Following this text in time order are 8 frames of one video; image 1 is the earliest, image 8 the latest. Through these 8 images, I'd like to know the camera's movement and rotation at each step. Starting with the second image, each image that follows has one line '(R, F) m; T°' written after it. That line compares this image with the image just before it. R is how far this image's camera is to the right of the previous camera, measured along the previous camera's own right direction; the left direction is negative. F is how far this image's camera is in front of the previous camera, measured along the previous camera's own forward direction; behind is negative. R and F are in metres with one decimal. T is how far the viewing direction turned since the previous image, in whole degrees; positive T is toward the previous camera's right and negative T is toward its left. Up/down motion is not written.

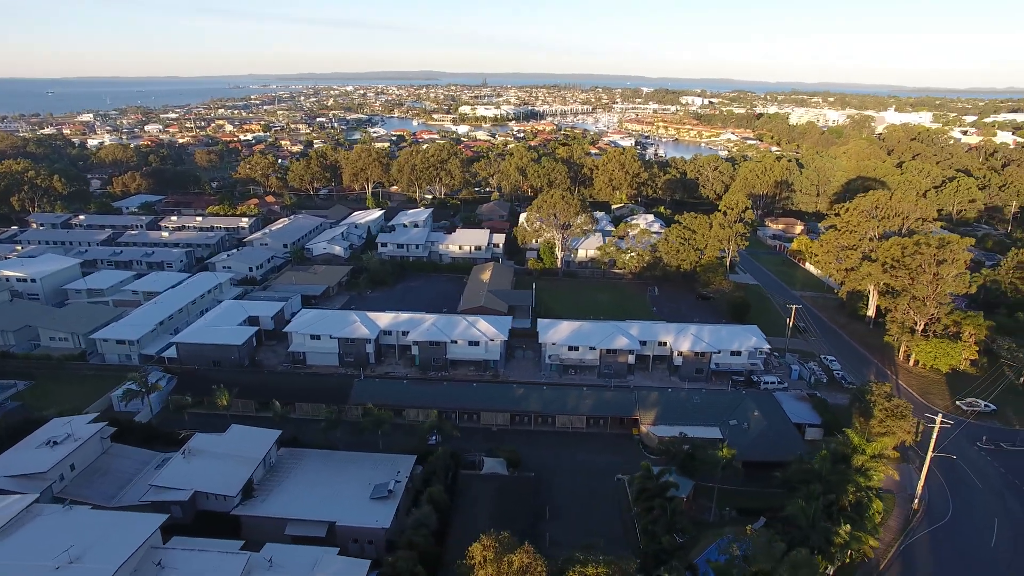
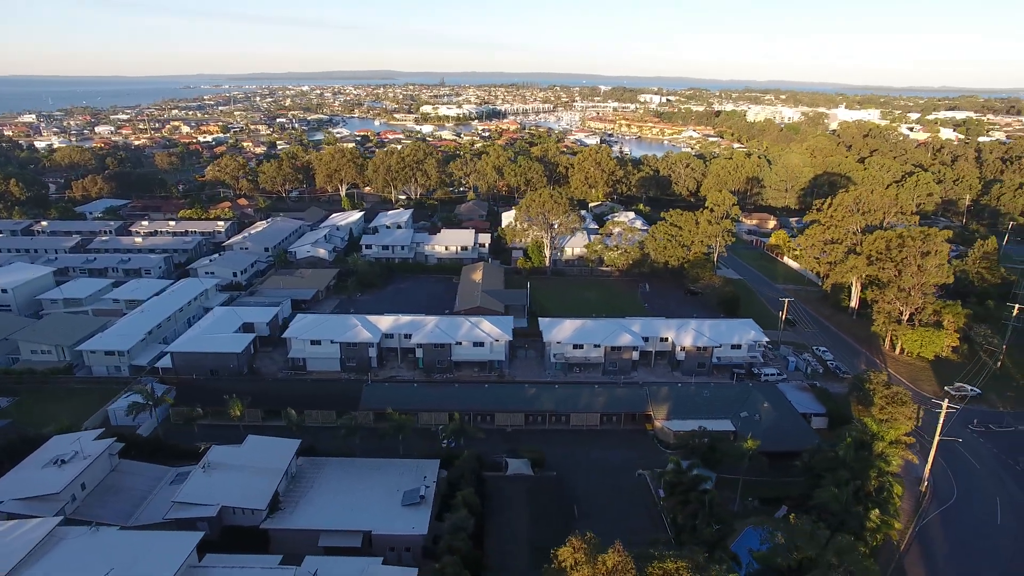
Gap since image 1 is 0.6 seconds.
(-2.2, +0.2) m; +4°
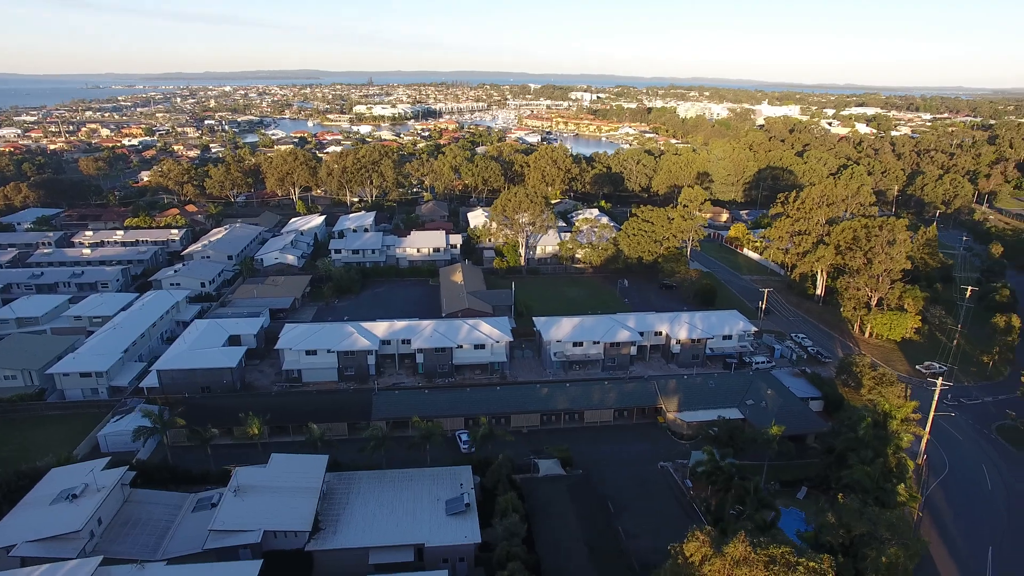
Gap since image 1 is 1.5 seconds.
(-3.3, +0.3) m; +6°
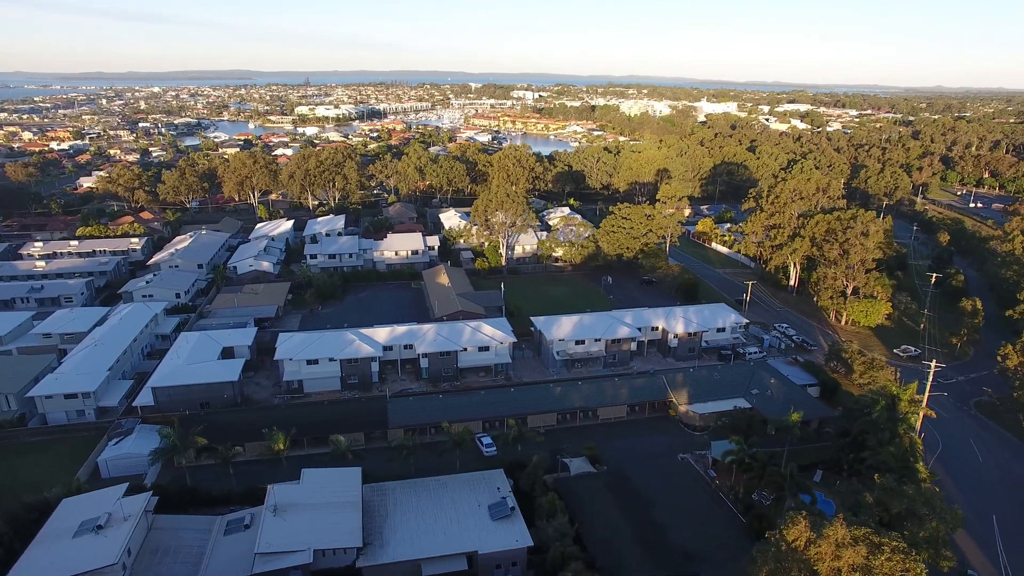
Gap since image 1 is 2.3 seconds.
(-2.9, +0.3) m; +5°
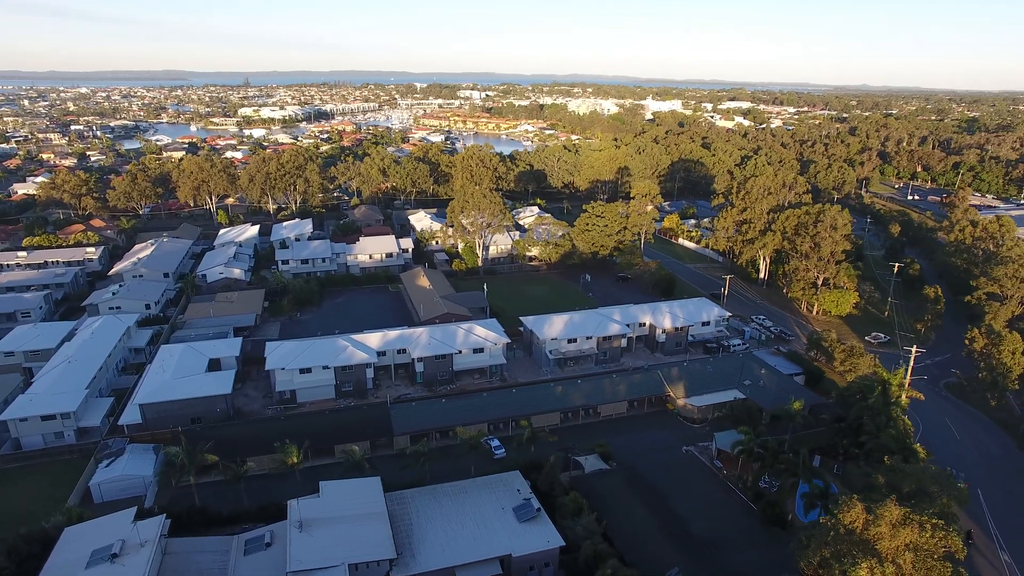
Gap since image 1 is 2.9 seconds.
(-2.2, +0.2) m; +5°
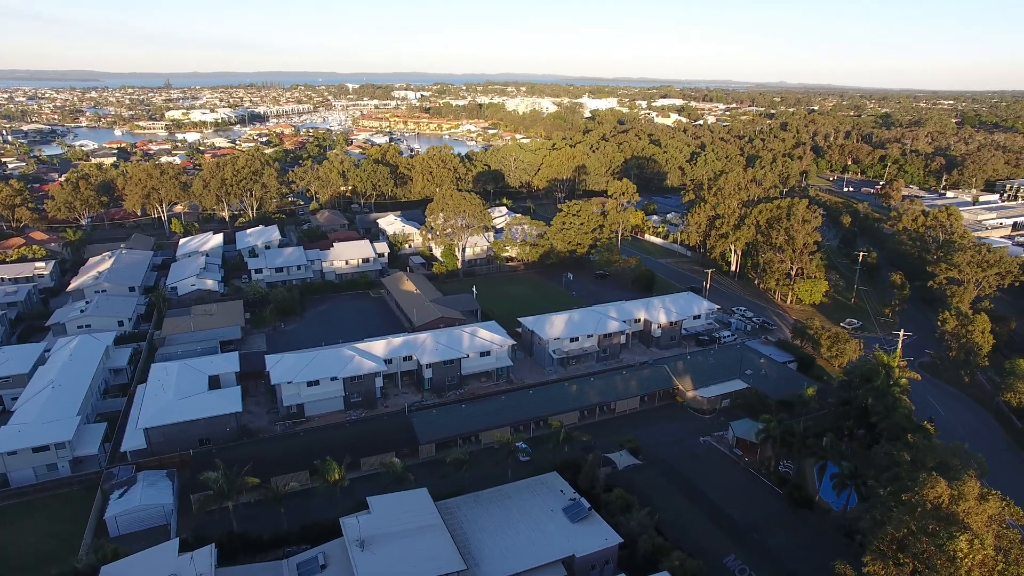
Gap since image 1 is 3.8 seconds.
(-3.3, +0.3) m; +6°
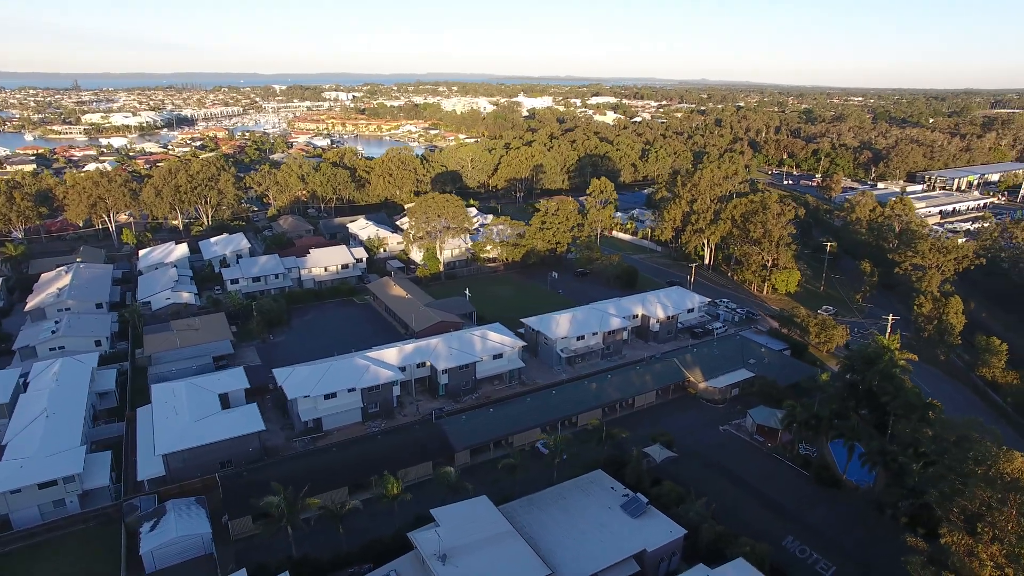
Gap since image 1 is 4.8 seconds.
(-3.6, +0.3) m; +6°
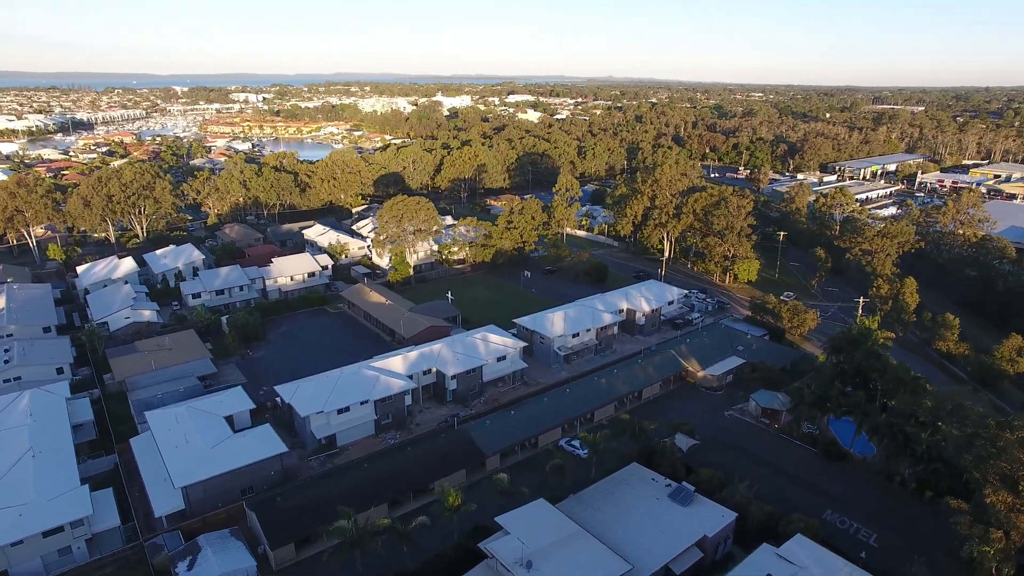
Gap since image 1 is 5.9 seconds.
(-3.9, +0.4) m; +7°
